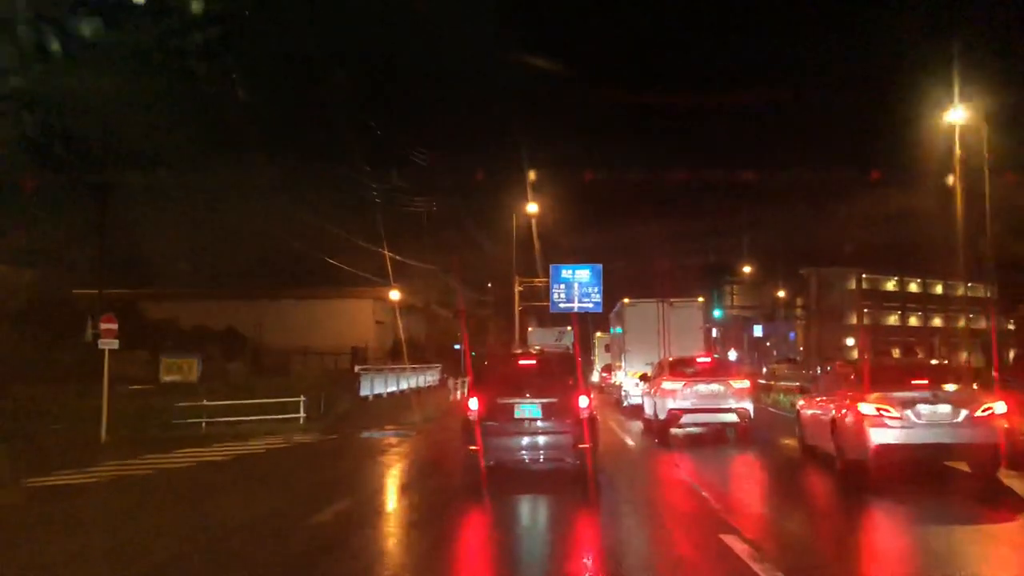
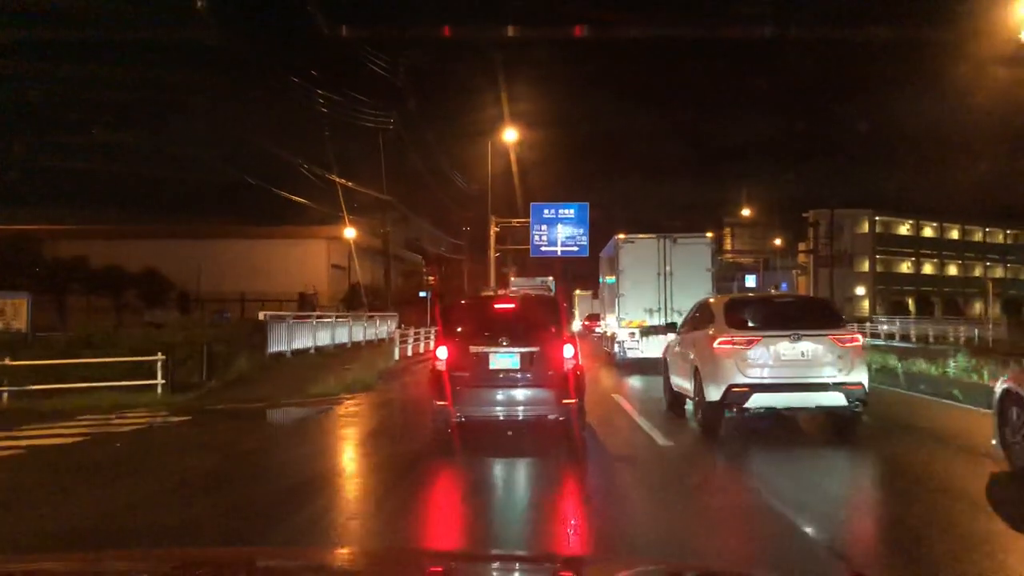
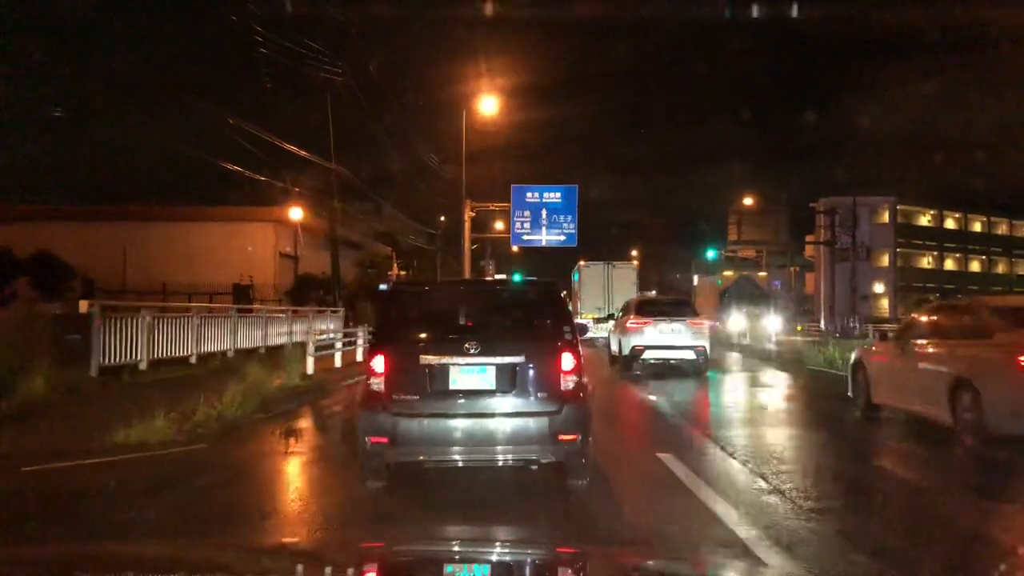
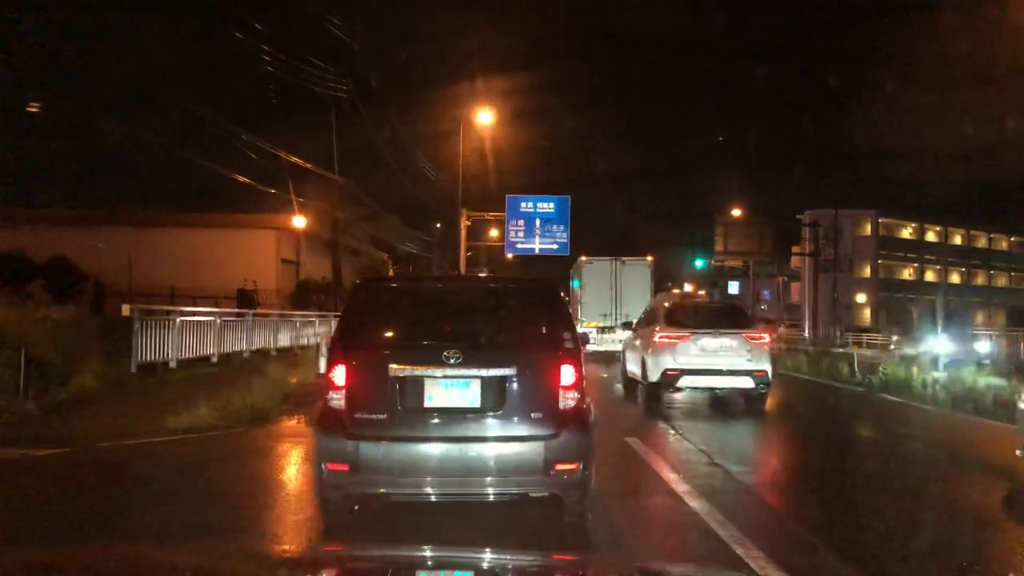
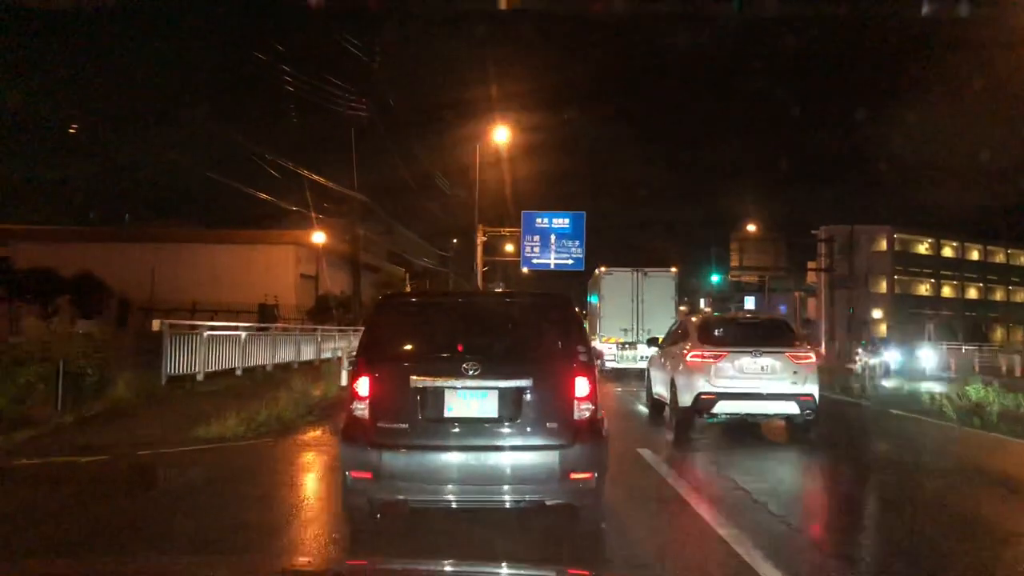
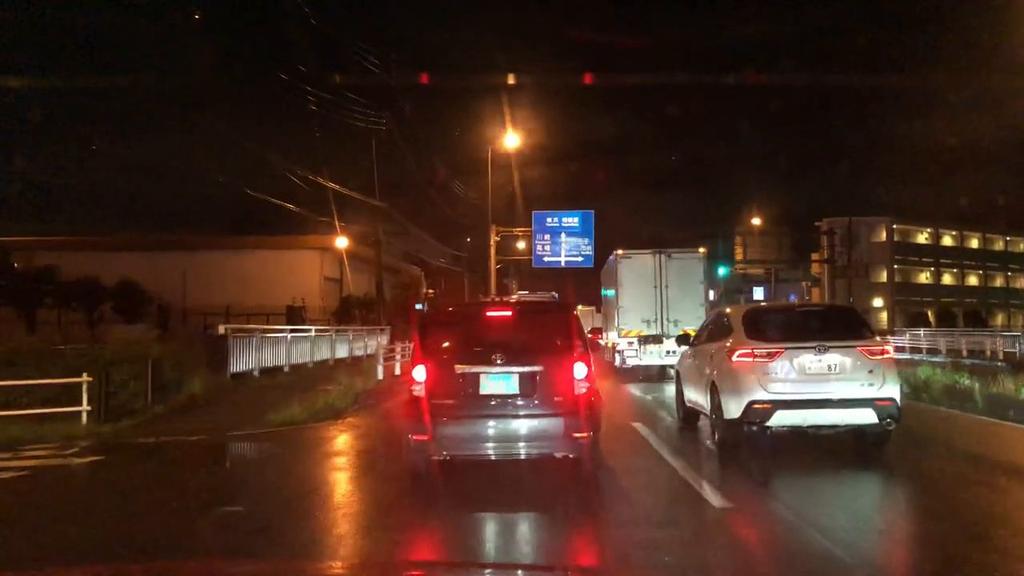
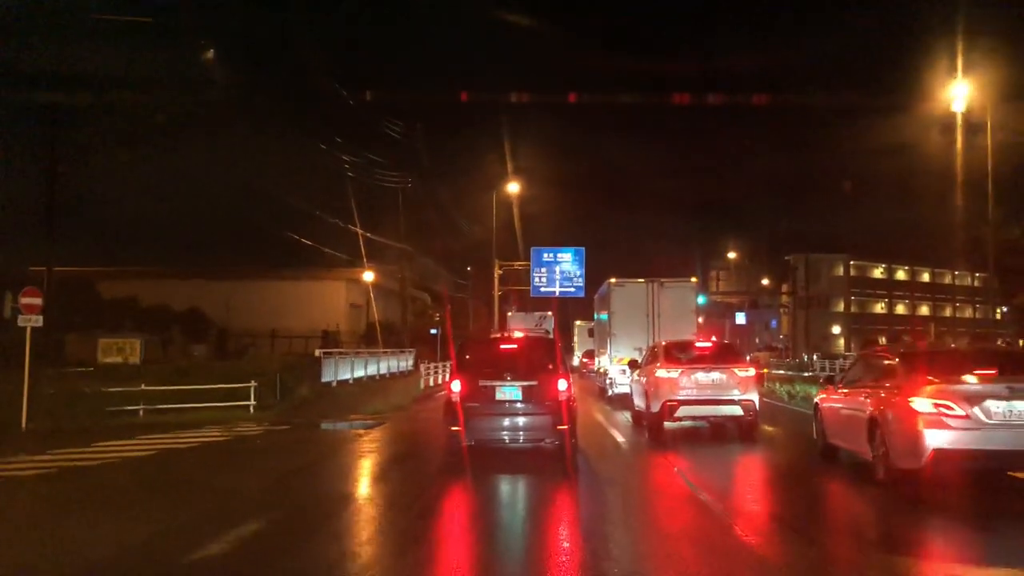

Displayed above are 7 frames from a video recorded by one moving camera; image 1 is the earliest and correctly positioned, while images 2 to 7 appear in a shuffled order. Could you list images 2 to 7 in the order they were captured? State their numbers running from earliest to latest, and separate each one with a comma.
7, 2, 6, 5, 4, 3
